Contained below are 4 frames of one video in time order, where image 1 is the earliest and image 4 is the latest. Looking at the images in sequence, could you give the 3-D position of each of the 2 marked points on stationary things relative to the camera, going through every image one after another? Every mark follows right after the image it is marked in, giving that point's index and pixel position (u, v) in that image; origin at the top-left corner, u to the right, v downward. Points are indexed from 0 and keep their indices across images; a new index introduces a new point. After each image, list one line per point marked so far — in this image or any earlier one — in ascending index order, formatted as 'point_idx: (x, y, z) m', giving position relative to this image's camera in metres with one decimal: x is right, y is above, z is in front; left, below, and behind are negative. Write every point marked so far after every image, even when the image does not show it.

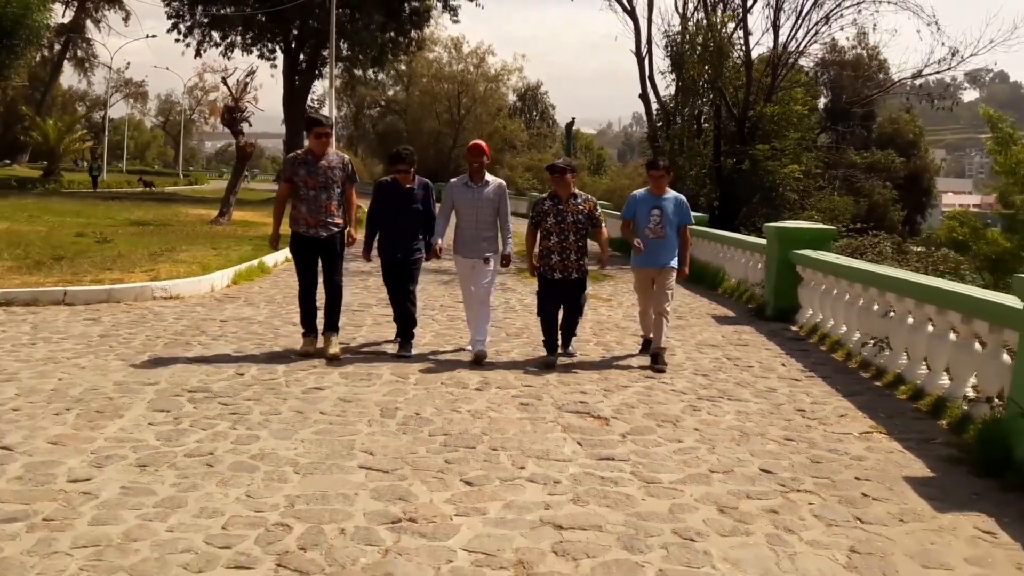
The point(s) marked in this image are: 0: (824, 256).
0: (+2.7, +0.3, +8.3) m
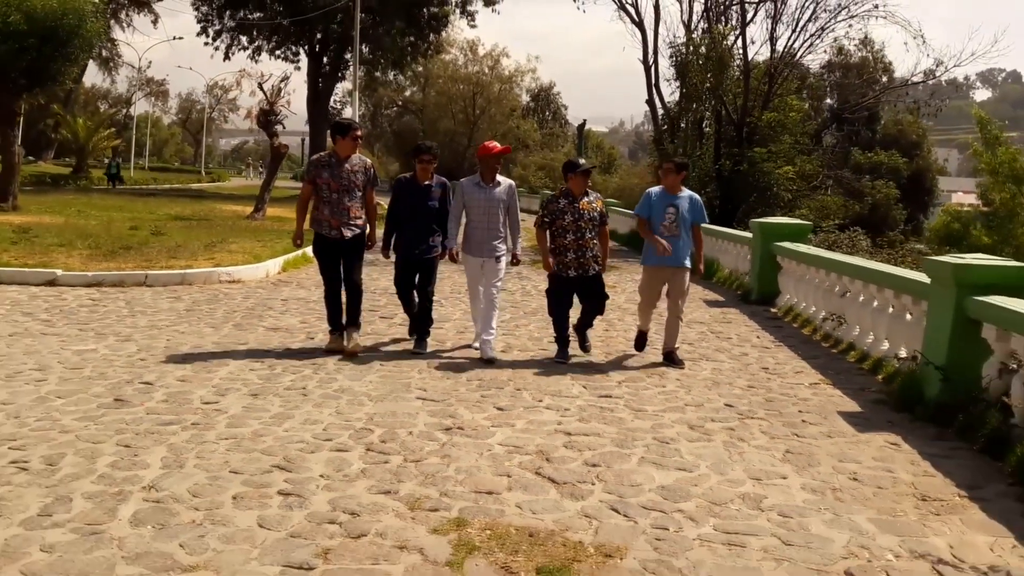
0: (+2.9, +0.4, +9.6) m
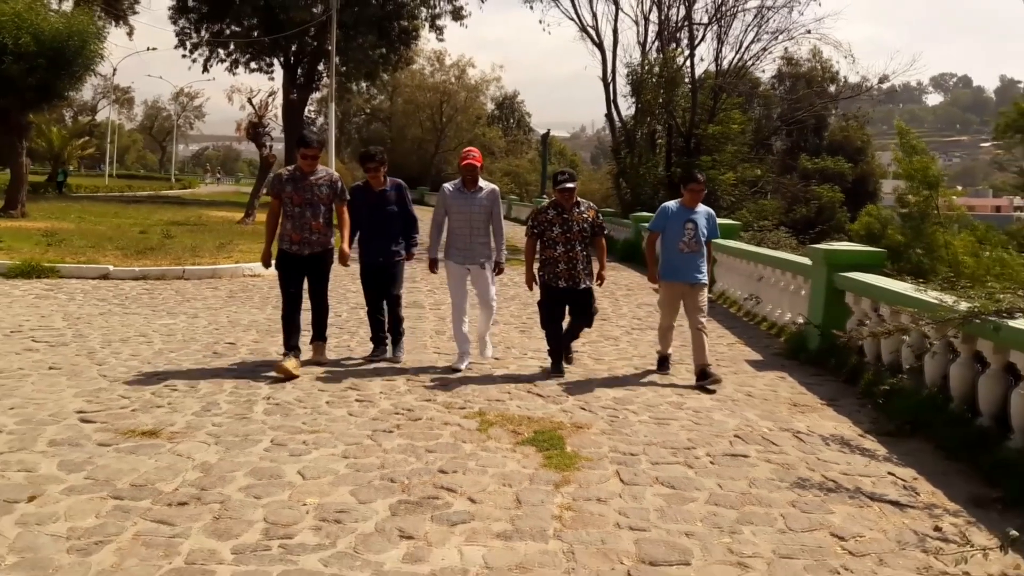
0: (+2.7, +0.6, +11.7) m
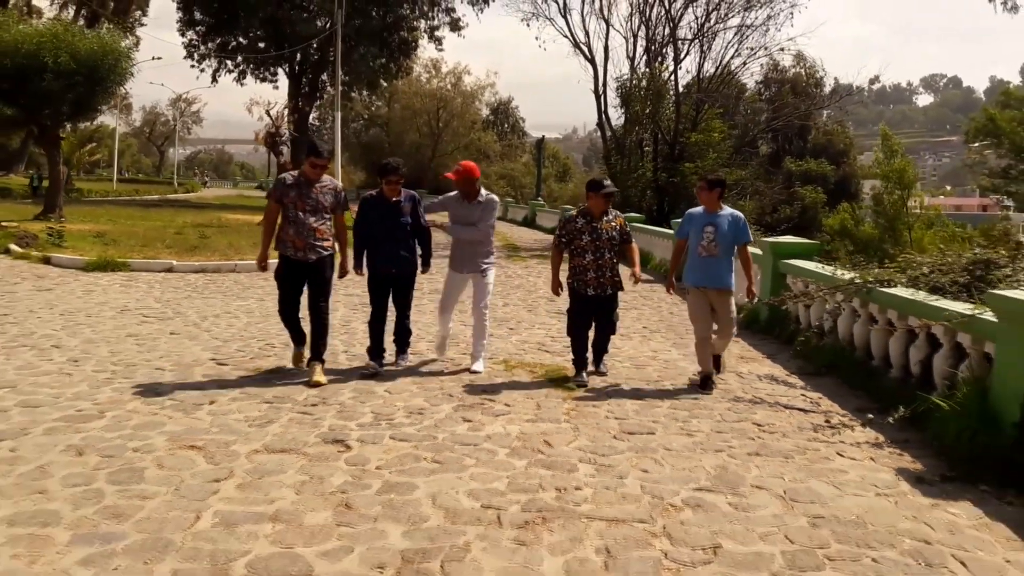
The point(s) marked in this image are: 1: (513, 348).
0: (+2.8, +0.7, +13.7) m
1: (0.0, -0.5, +8.7) m
